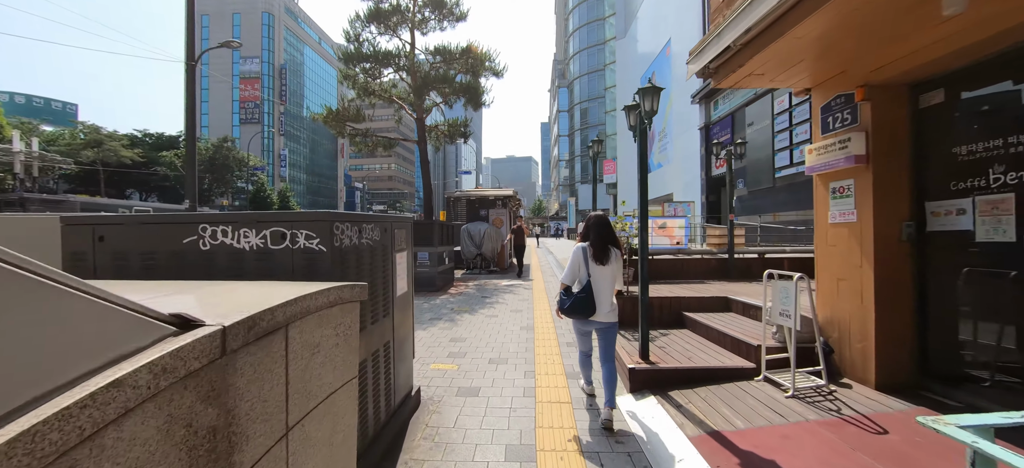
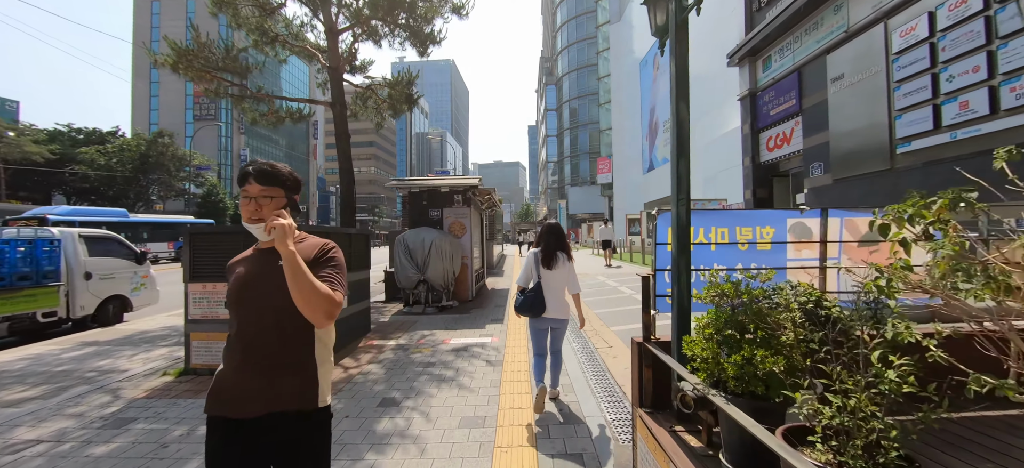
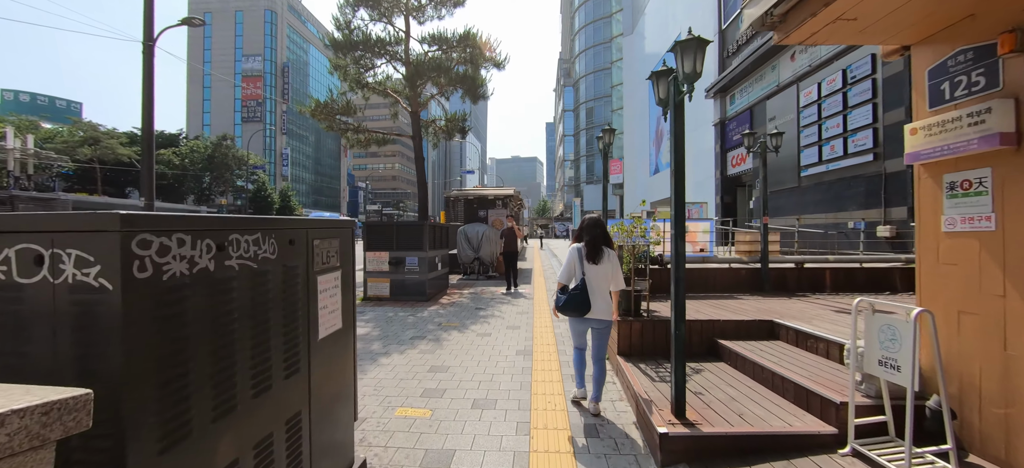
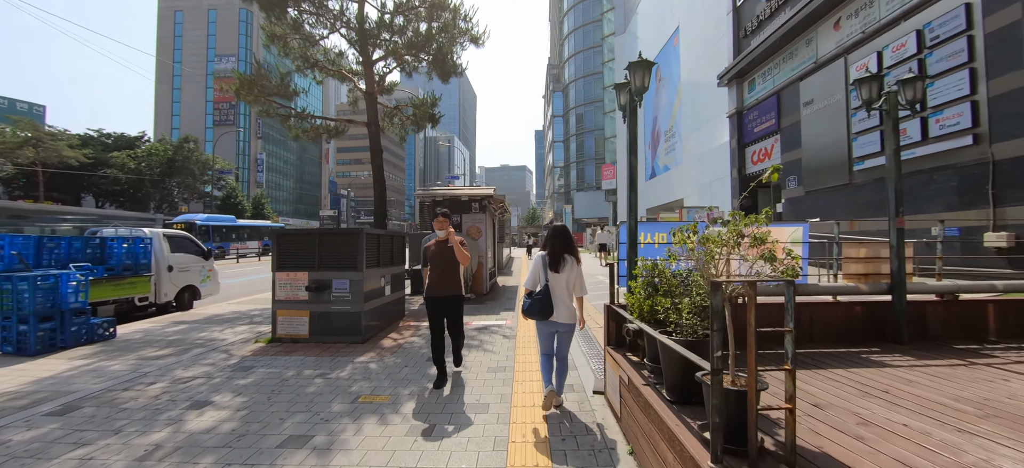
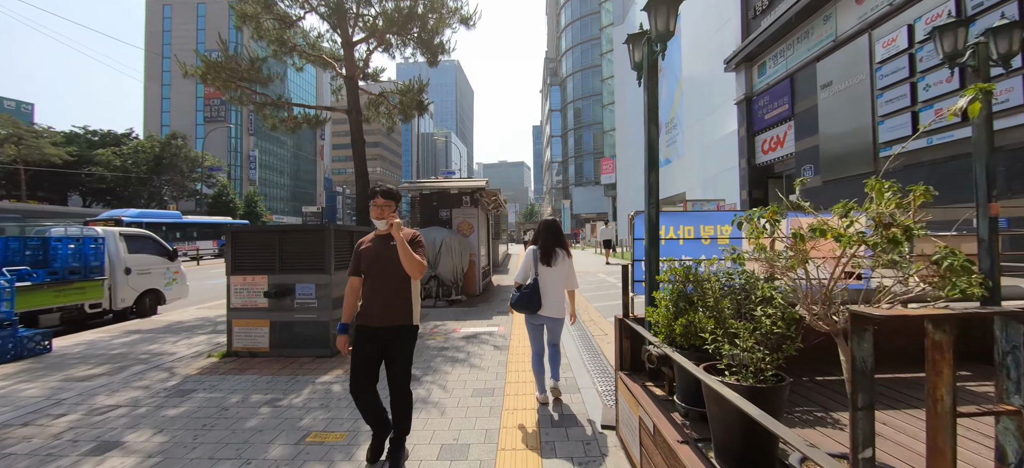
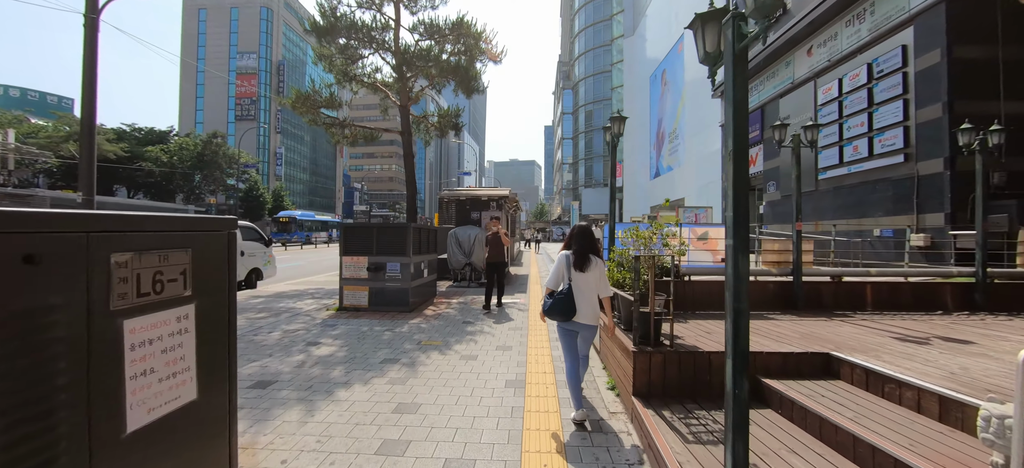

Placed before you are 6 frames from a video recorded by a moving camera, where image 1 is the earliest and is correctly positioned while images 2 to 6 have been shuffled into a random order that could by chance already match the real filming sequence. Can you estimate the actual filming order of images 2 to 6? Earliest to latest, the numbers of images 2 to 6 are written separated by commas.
3, 6, 4, 5, 2
